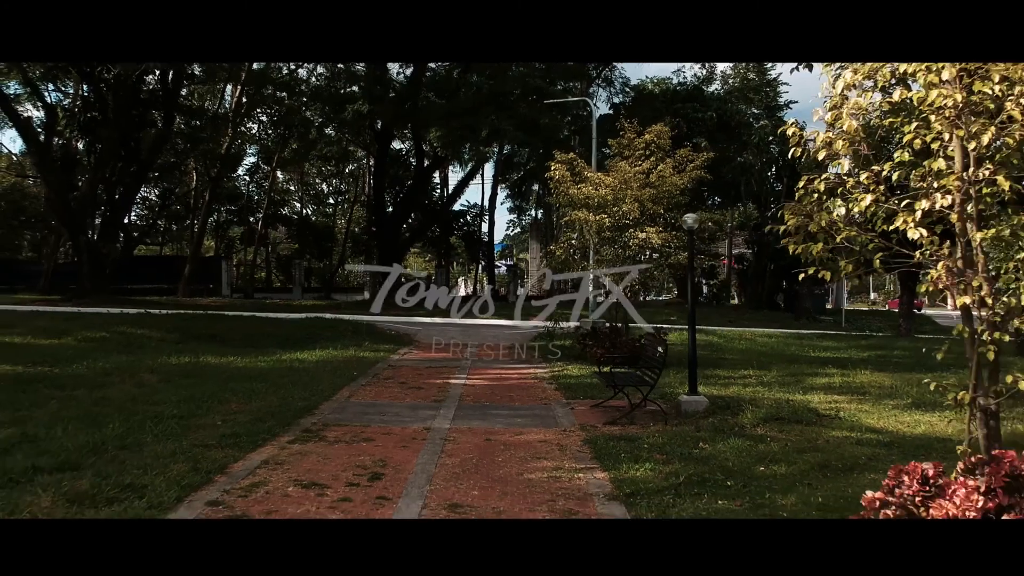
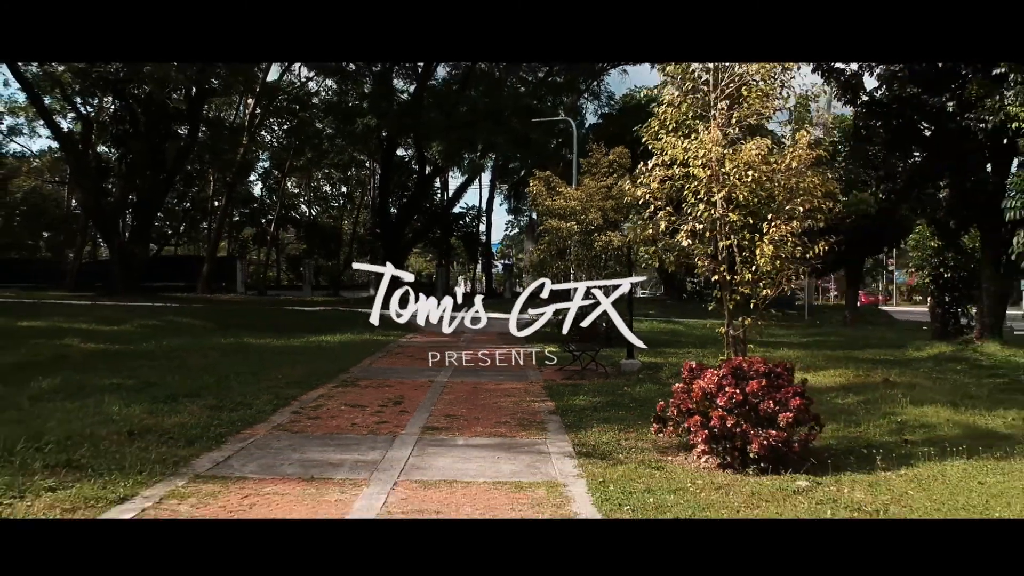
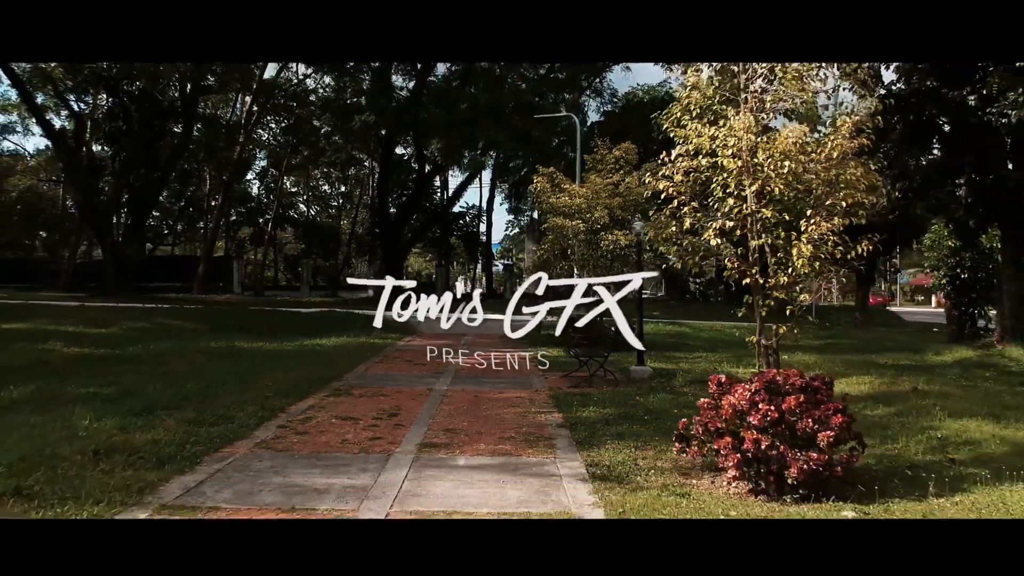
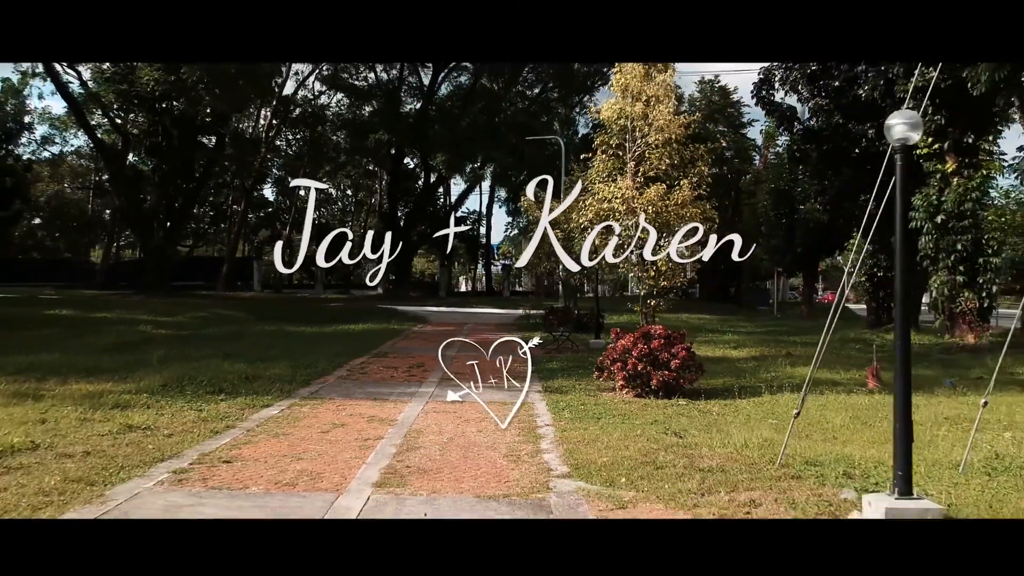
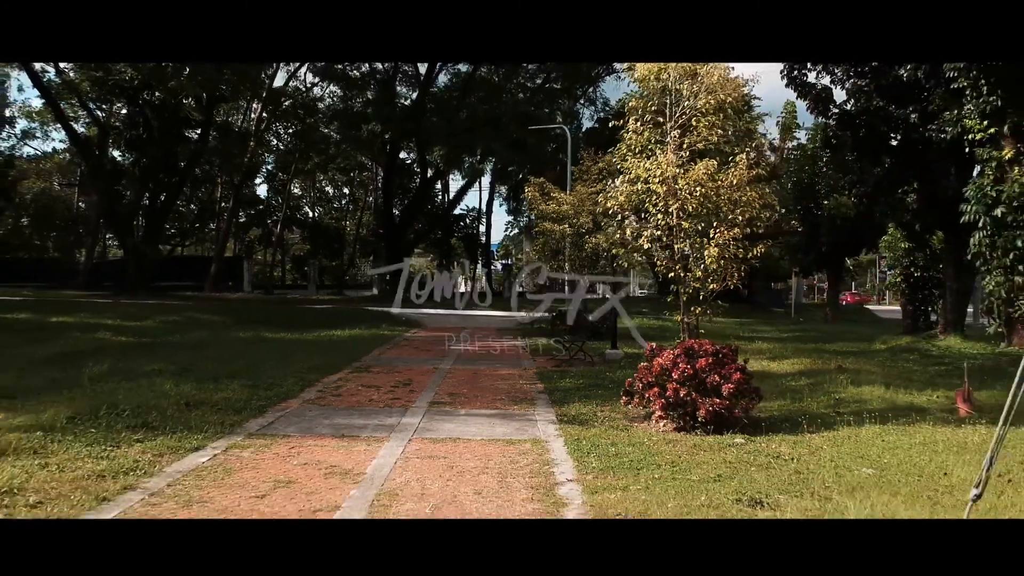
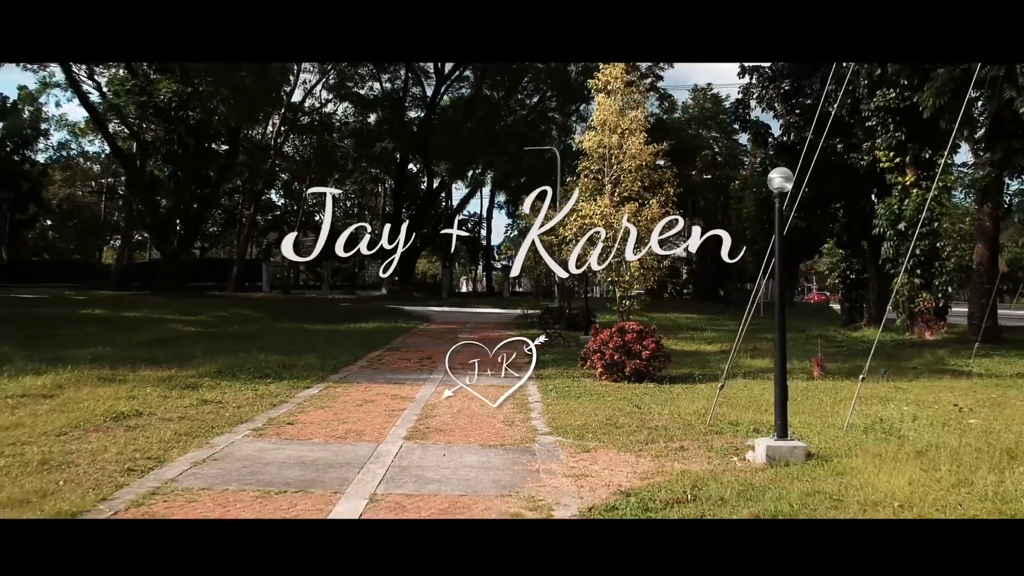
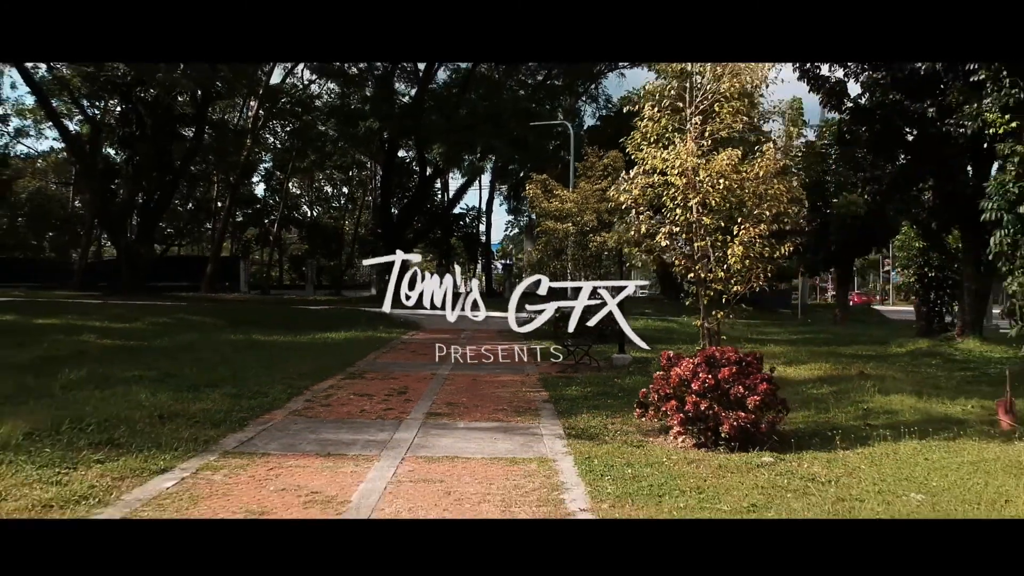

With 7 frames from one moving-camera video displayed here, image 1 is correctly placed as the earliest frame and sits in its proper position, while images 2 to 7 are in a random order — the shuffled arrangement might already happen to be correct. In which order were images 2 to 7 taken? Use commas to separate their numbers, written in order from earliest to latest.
3, 2, 7, 5, 4, 6
